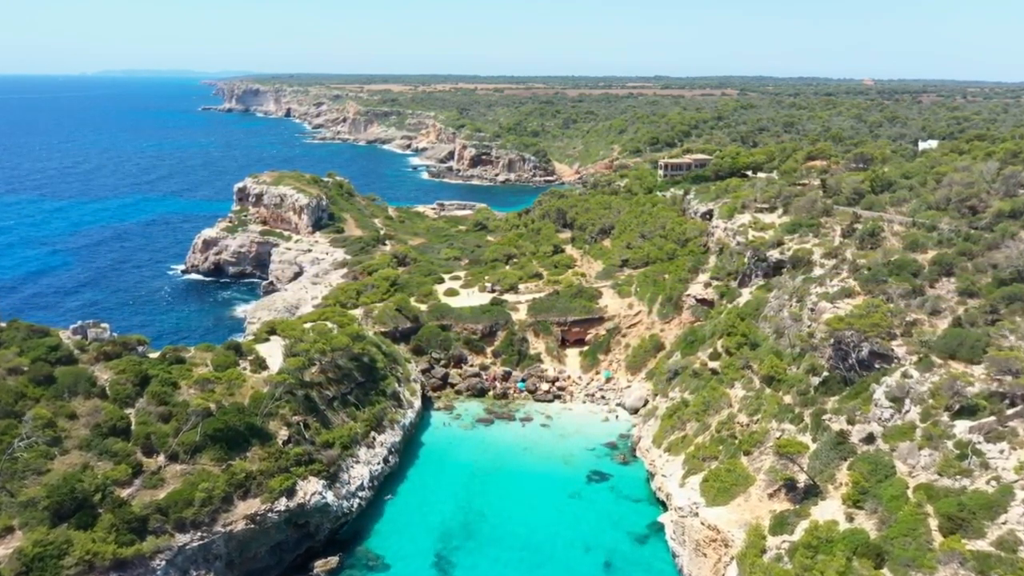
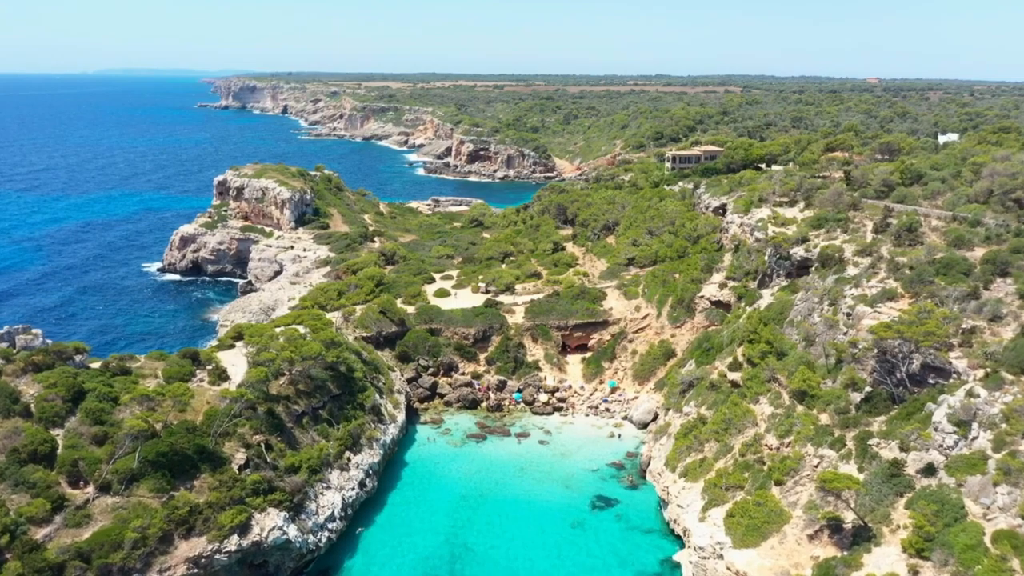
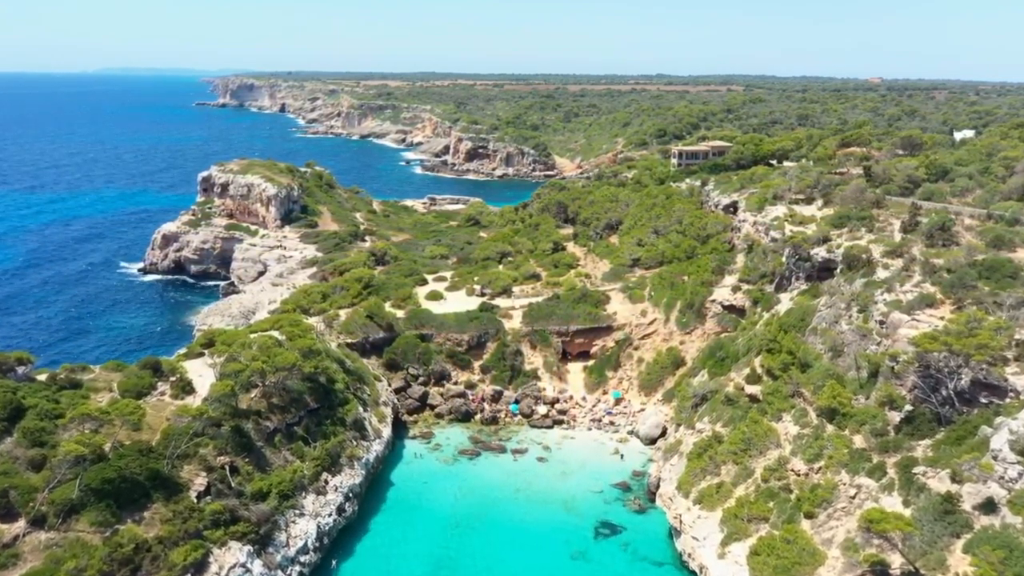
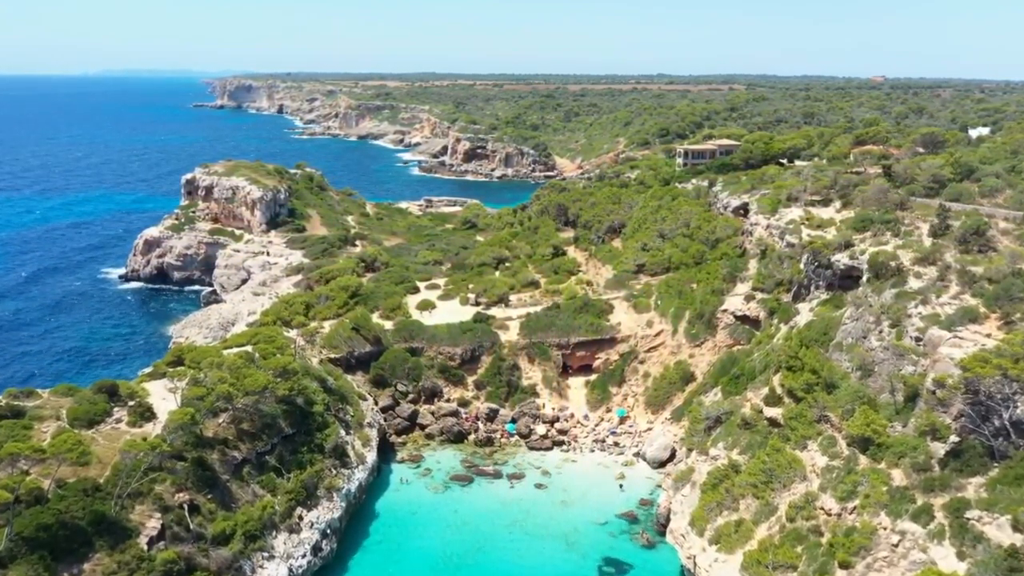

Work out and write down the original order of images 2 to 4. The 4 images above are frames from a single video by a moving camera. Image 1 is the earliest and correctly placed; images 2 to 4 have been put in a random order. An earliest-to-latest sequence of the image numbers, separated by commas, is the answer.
2, 3, 4
